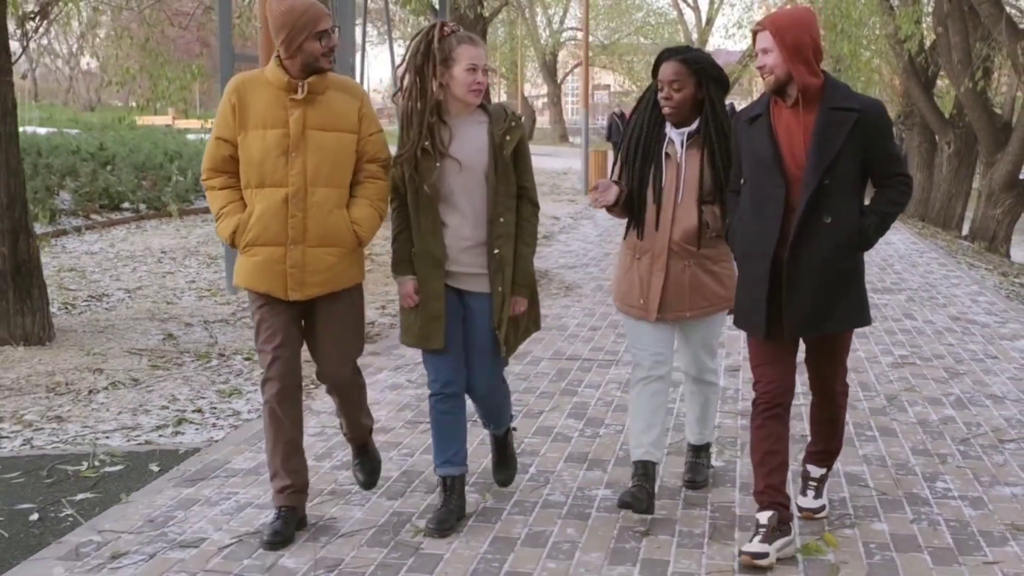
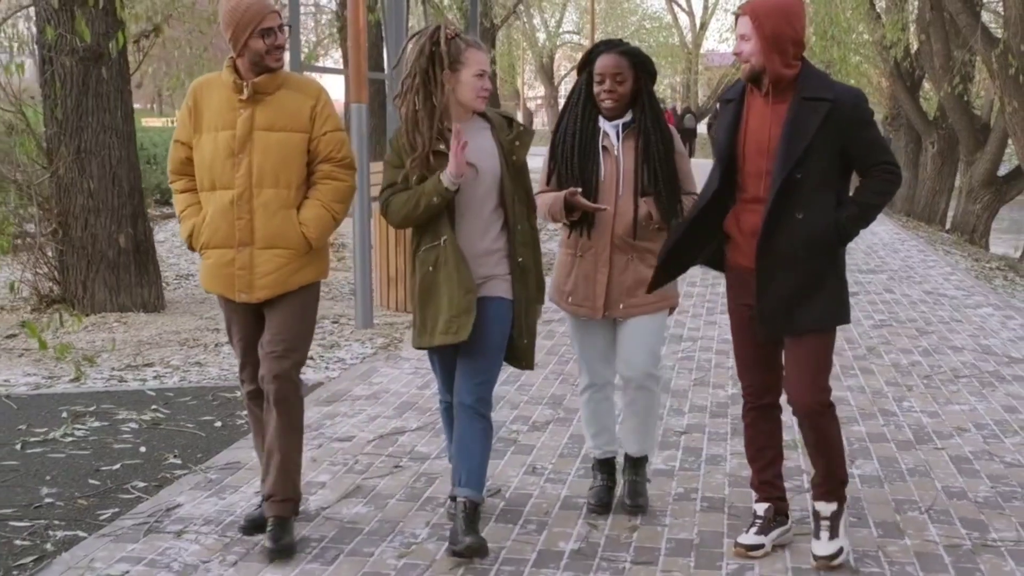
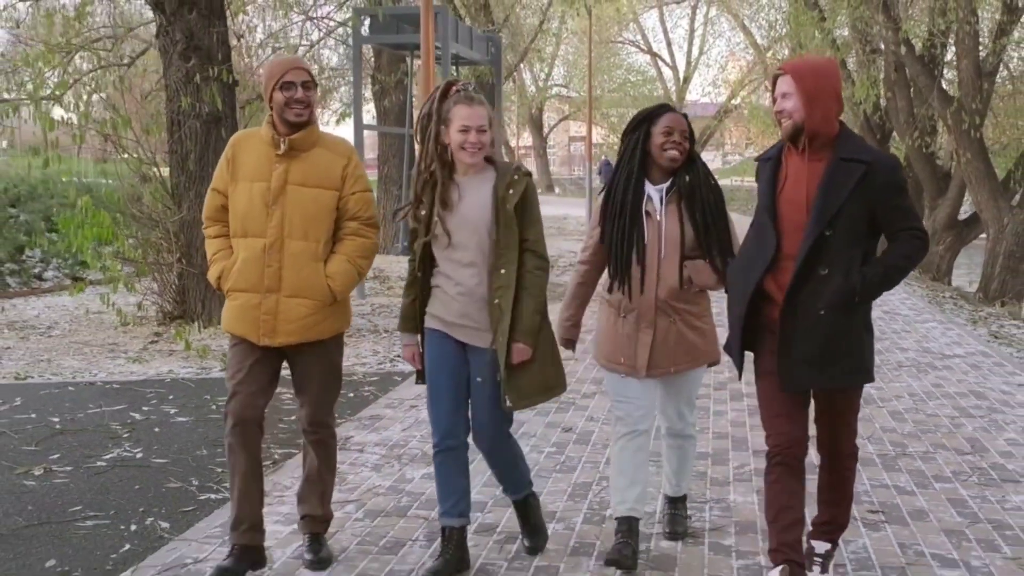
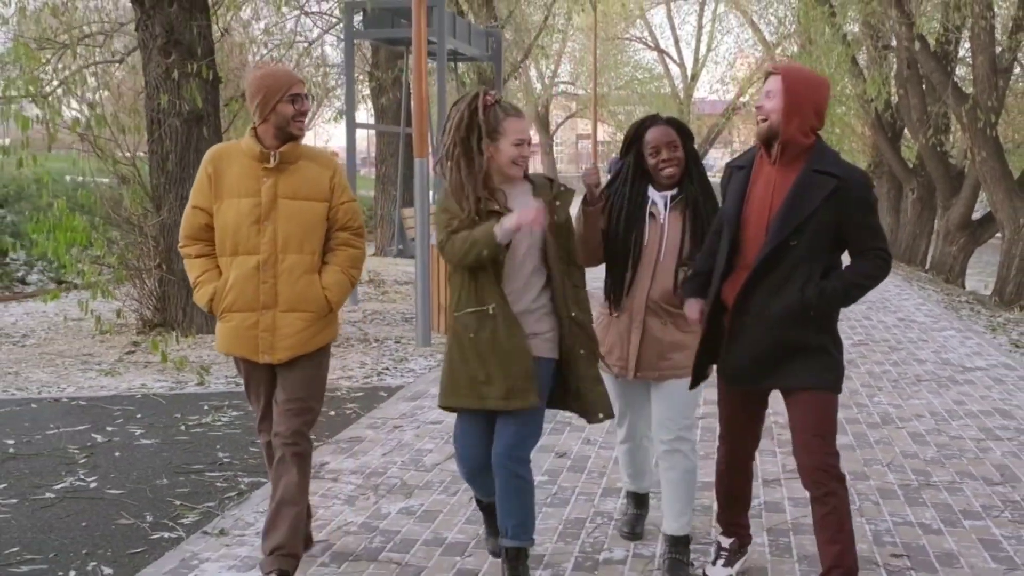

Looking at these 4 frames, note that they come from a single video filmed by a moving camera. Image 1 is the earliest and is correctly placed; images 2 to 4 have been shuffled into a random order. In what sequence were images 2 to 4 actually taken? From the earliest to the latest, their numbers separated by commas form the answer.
2, 4, 3
